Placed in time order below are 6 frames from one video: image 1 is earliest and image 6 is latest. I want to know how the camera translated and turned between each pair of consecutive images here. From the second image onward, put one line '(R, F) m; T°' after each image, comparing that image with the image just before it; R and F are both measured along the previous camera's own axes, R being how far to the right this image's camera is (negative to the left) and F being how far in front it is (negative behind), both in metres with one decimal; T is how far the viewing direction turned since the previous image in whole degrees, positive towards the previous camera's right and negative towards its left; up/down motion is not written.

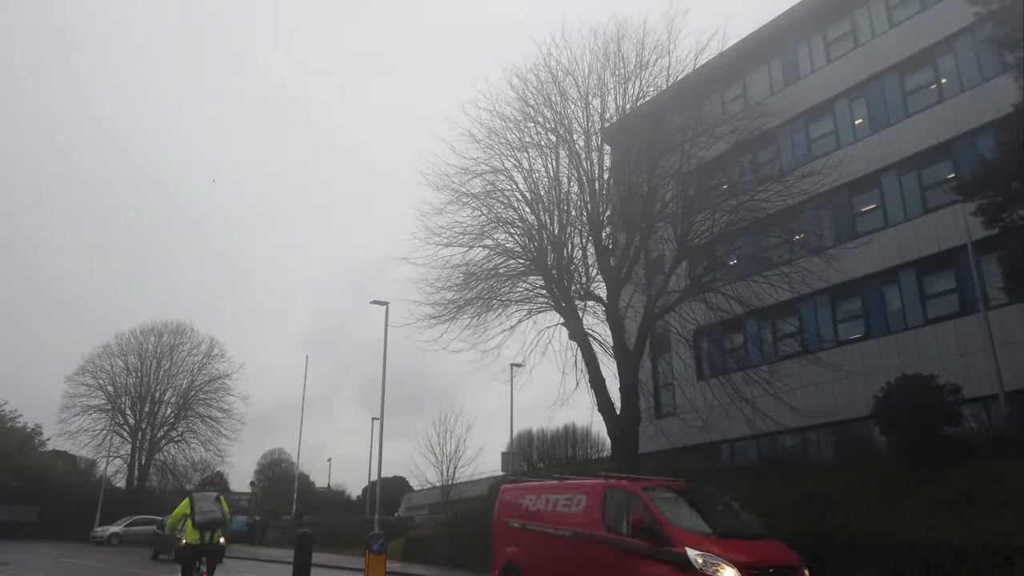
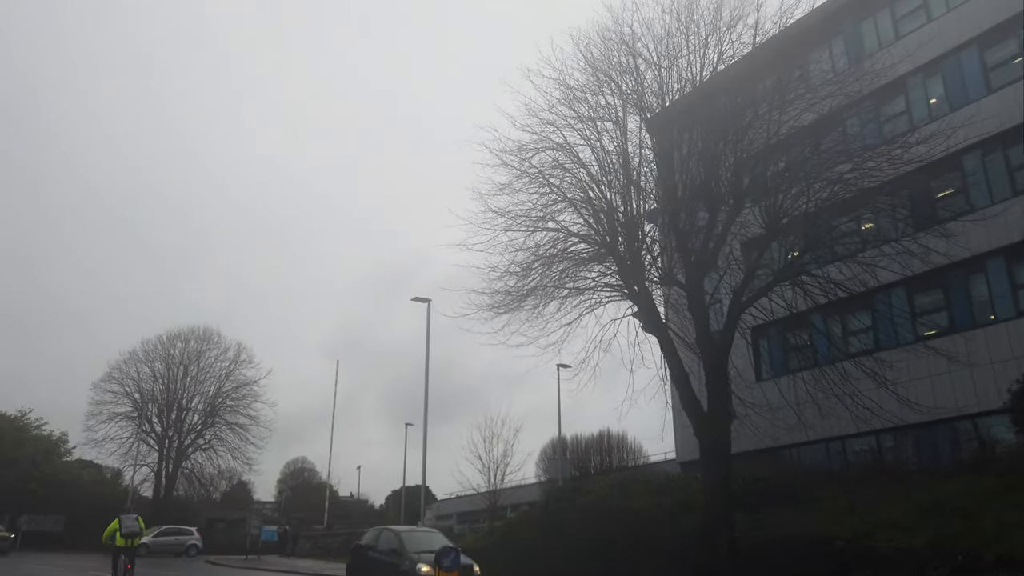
(-1.0, +1.7) m; -1°
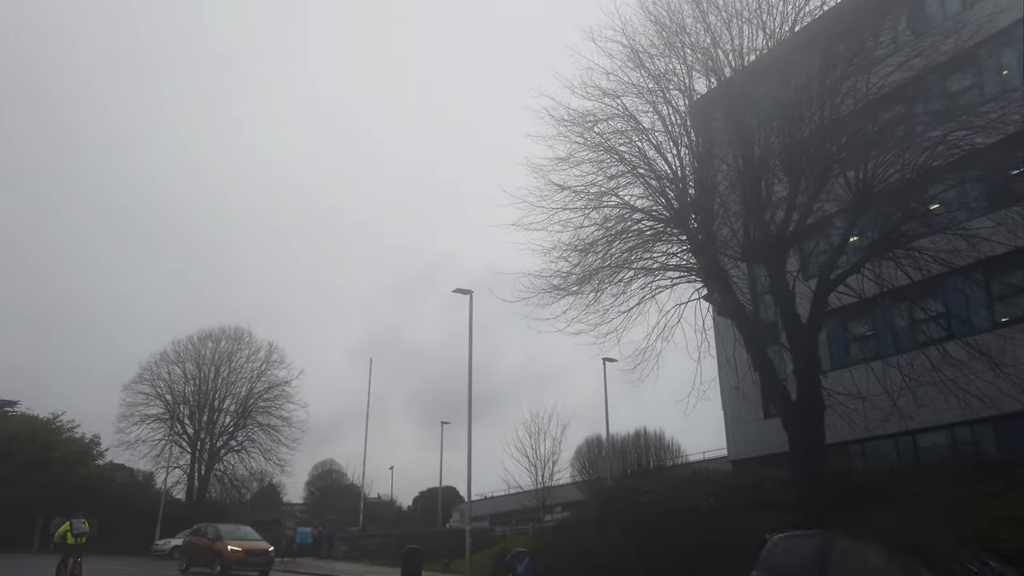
(-0.7, +1.2) m; -2°
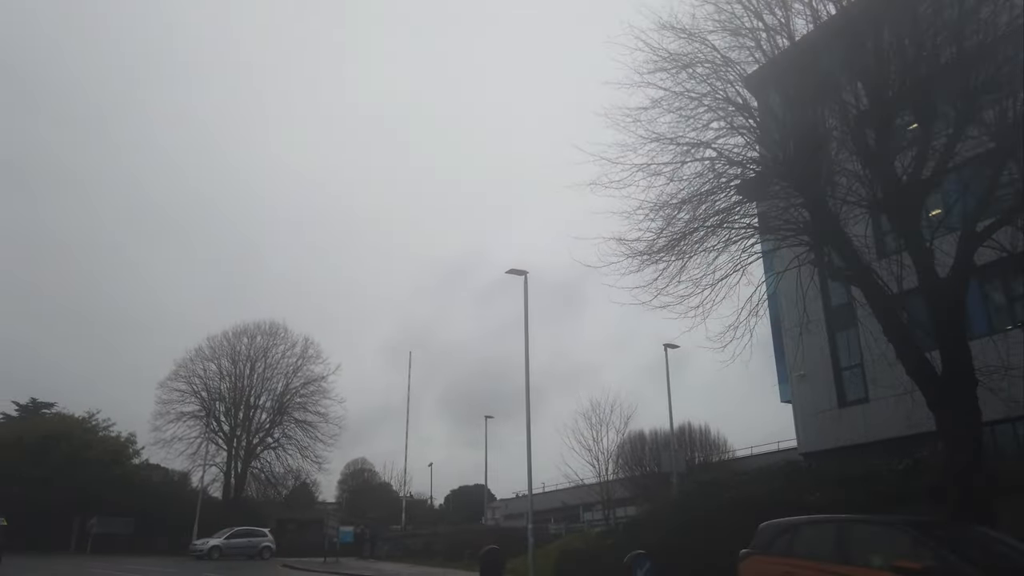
(-0.9, +1.7) m; -2°
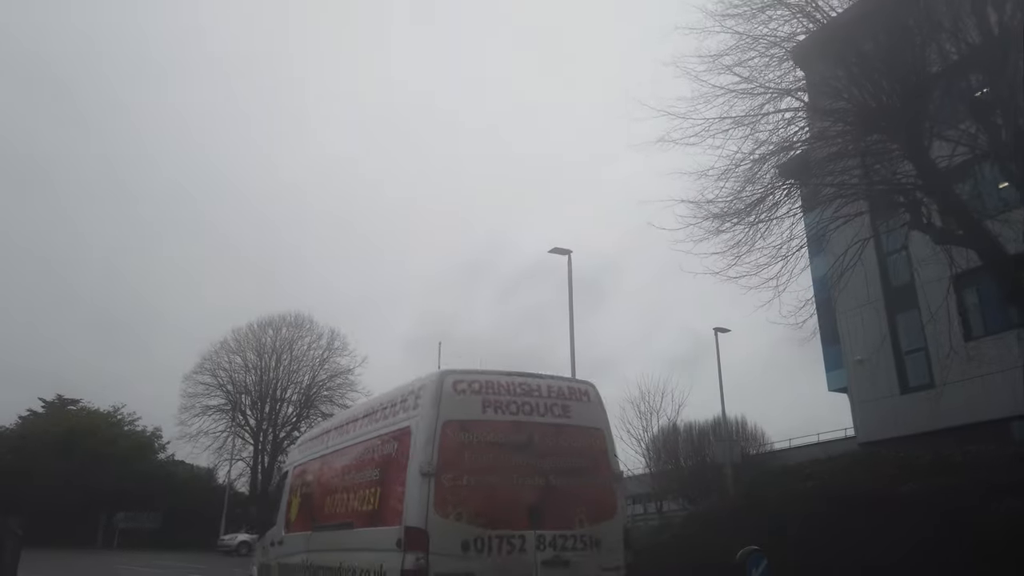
(-0.7, +1.3) m; -1°
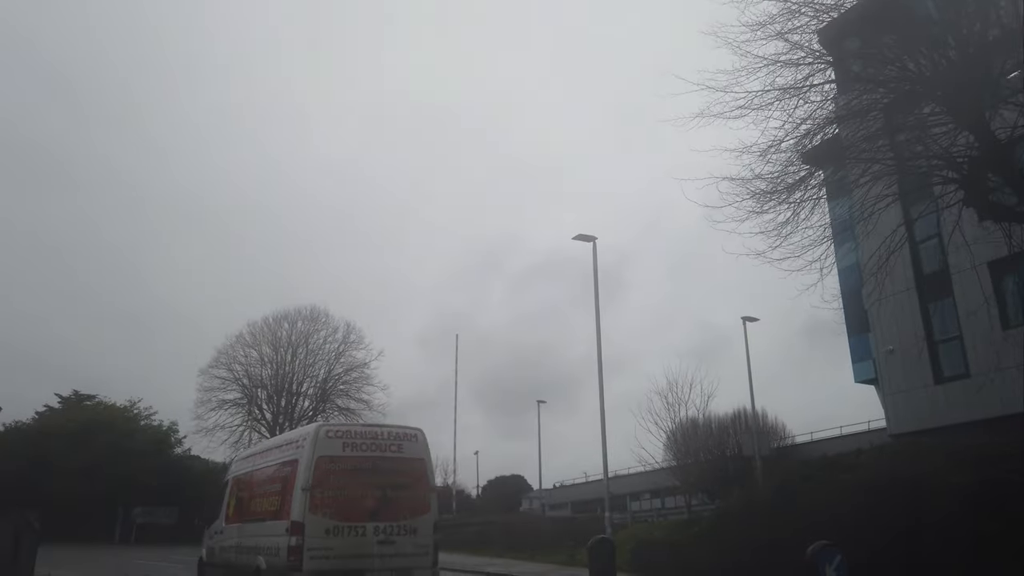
(-0.3, +0.6) m; -1°
